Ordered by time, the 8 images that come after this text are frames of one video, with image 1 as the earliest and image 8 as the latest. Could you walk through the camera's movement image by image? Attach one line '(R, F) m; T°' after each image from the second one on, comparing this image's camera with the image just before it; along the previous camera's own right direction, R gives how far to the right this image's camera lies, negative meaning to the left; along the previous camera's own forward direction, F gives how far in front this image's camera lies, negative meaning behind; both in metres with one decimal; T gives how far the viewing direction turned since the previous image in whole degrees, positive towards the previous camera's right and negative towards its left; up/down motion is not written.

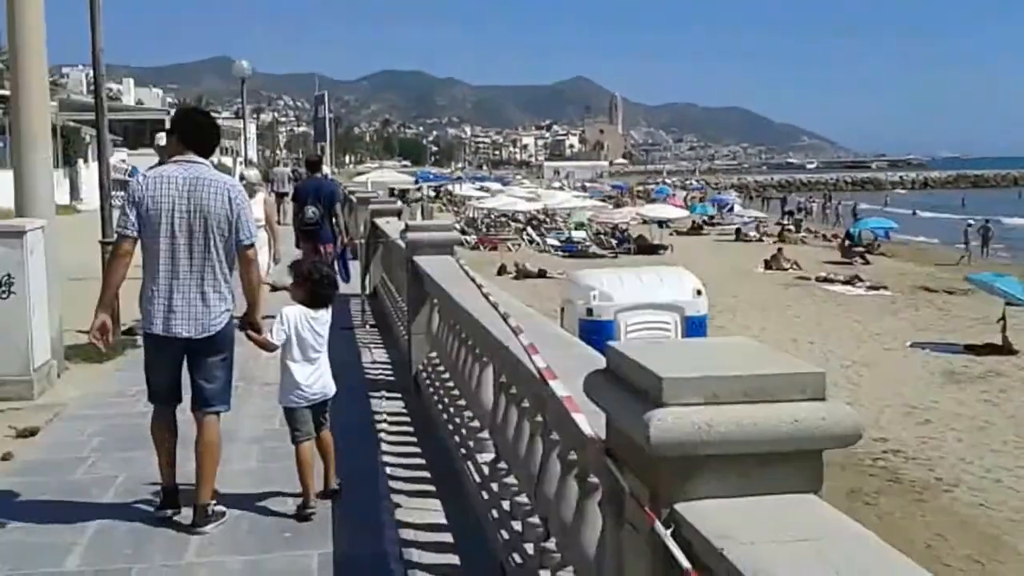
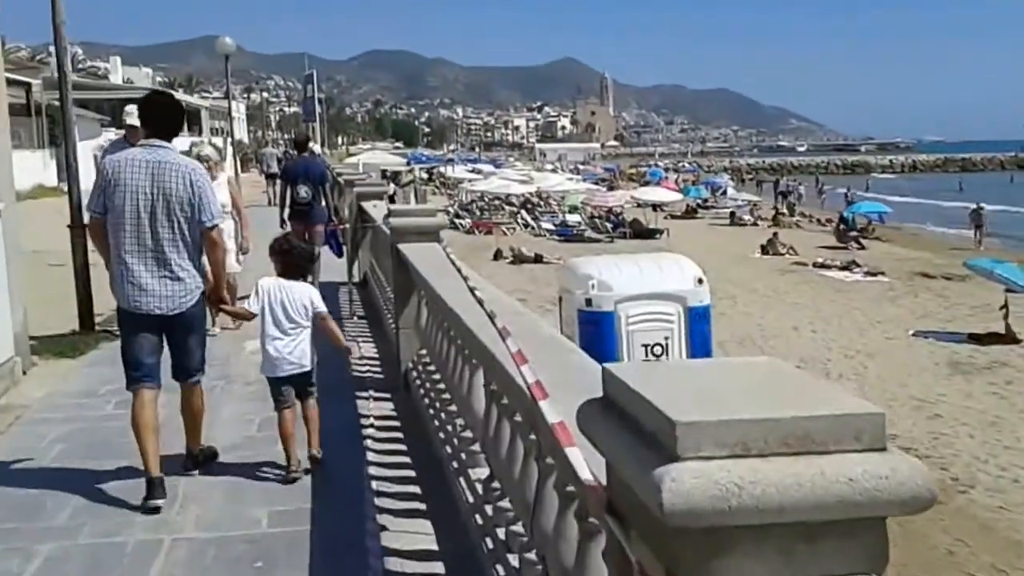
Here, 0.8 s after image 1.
(0.0, +0.5) m; 0°
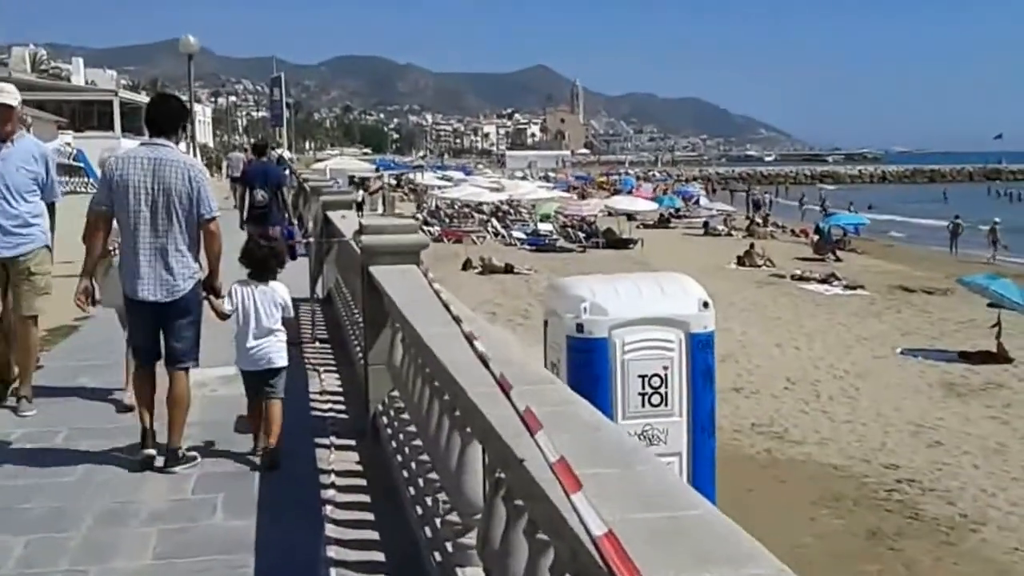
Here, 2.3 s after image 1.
(-0.1, +0.9) m; +2°
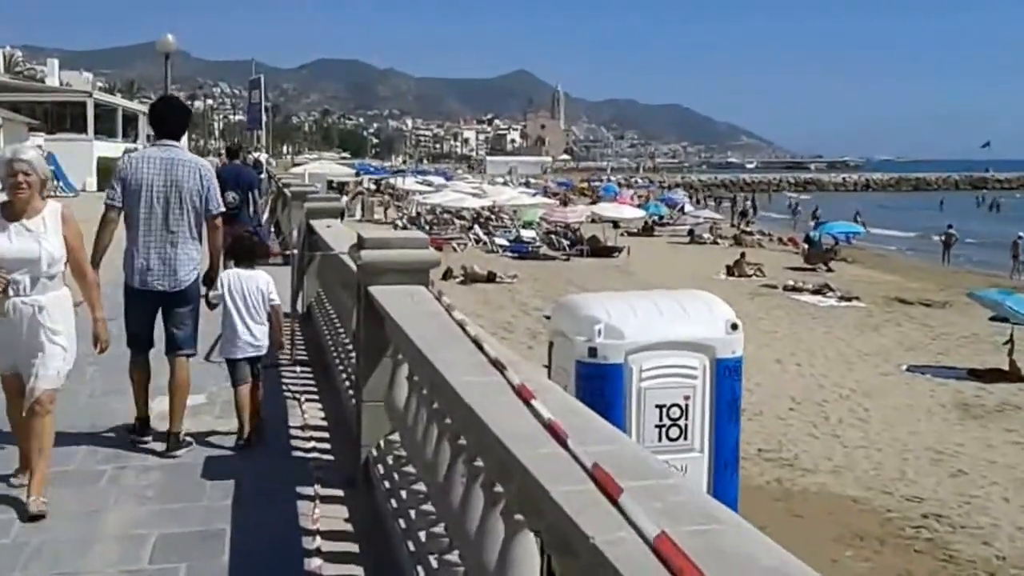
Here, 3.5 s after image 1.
(-0.2, +0.9) m; +1°
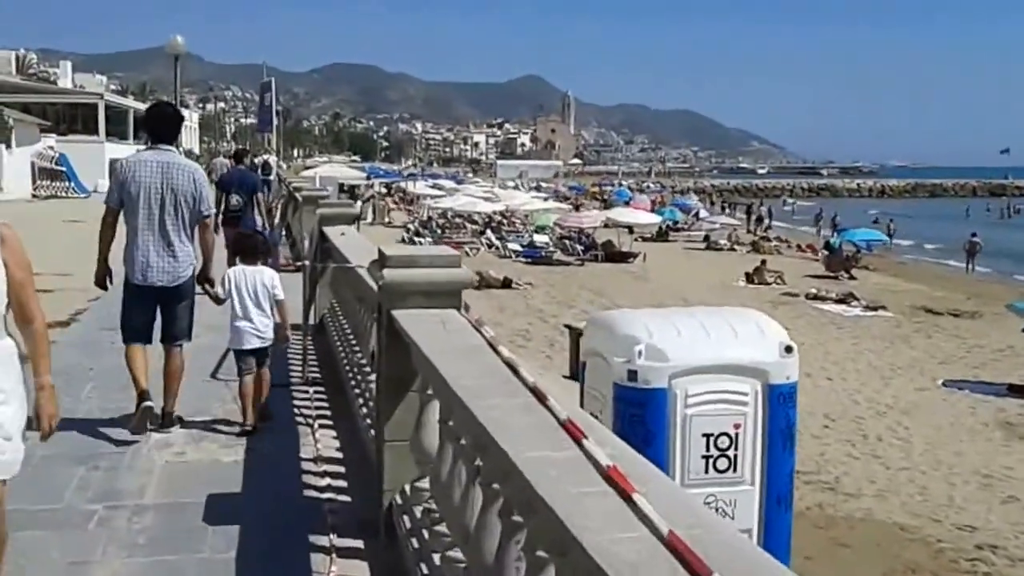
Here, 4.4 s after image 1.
(-0.1, +0.7) m; 0°
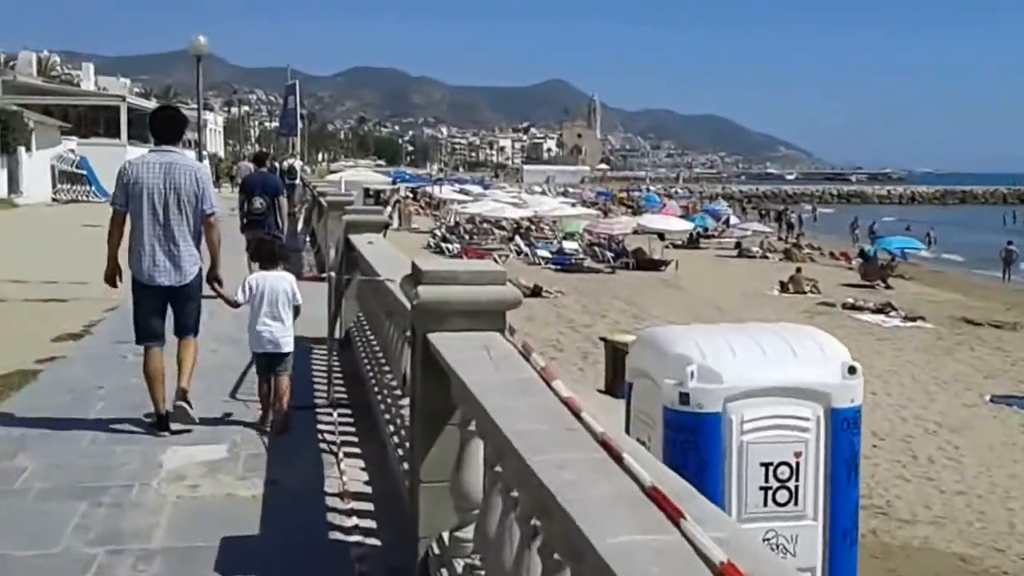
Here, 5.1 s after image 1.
(-0.1, +0.5) m; -1°
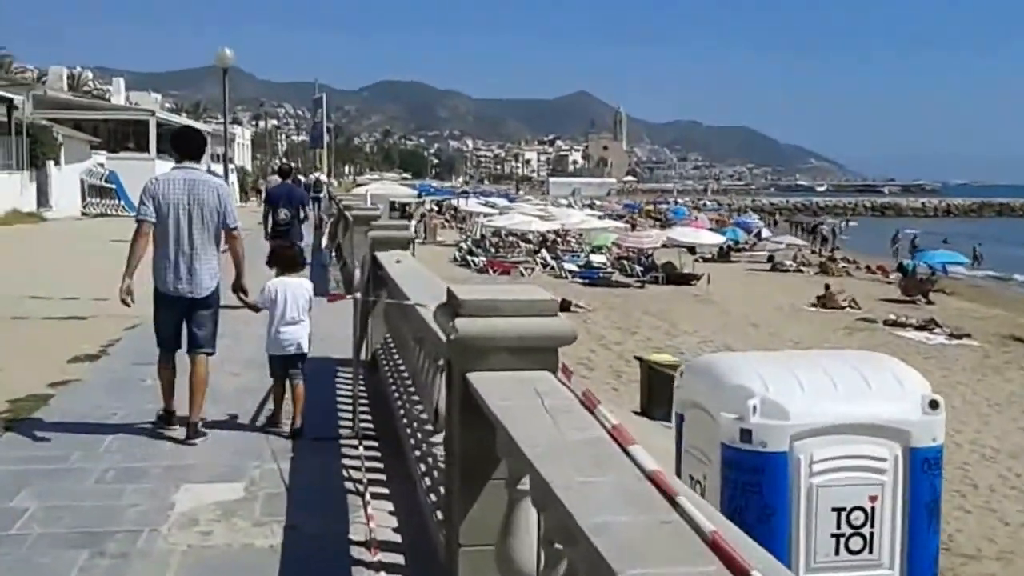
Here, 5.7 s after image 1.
(-0.1, +0.6) m; -1°
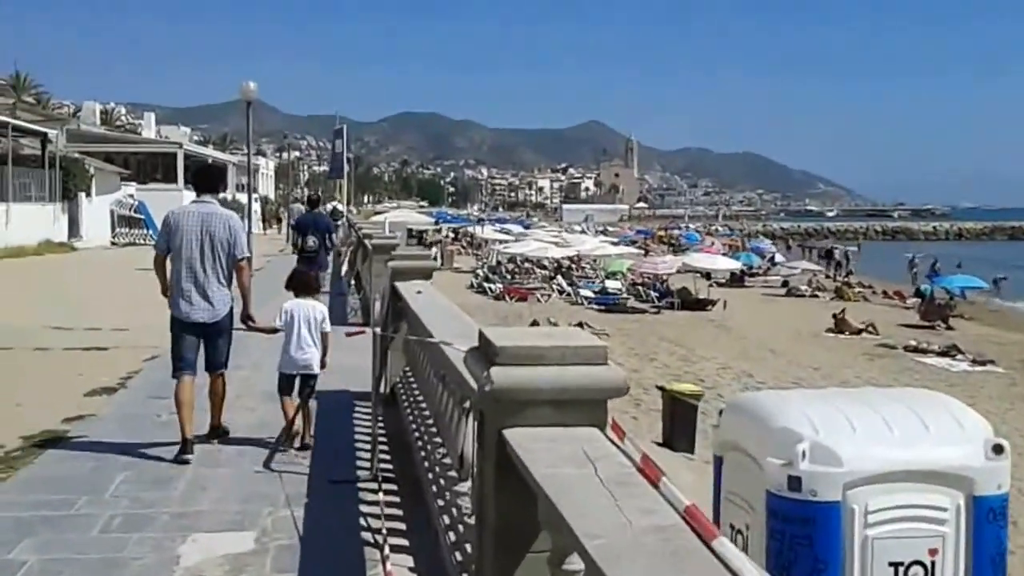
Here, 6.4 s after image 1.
(-0.1, +0.4) m; -1°
